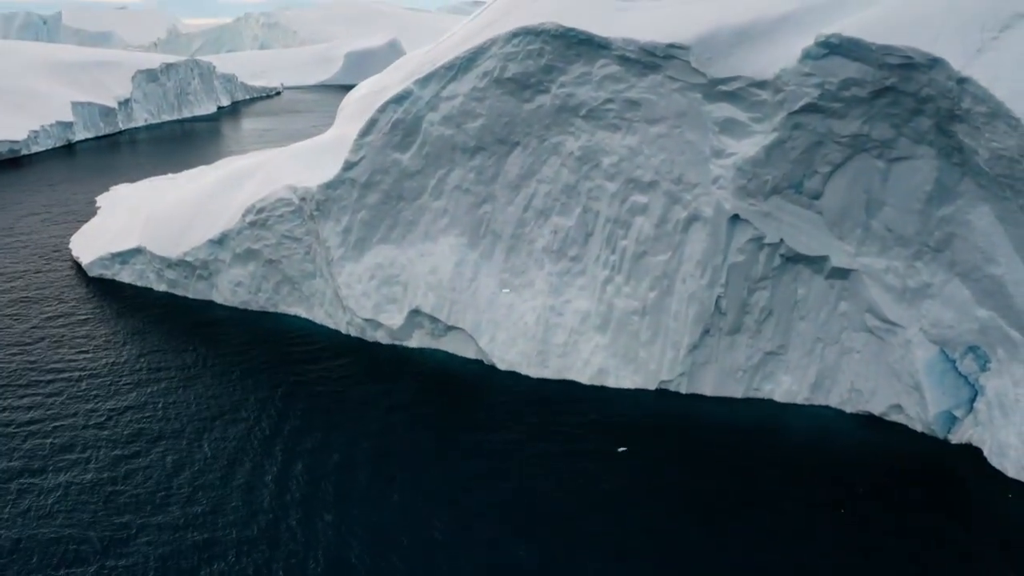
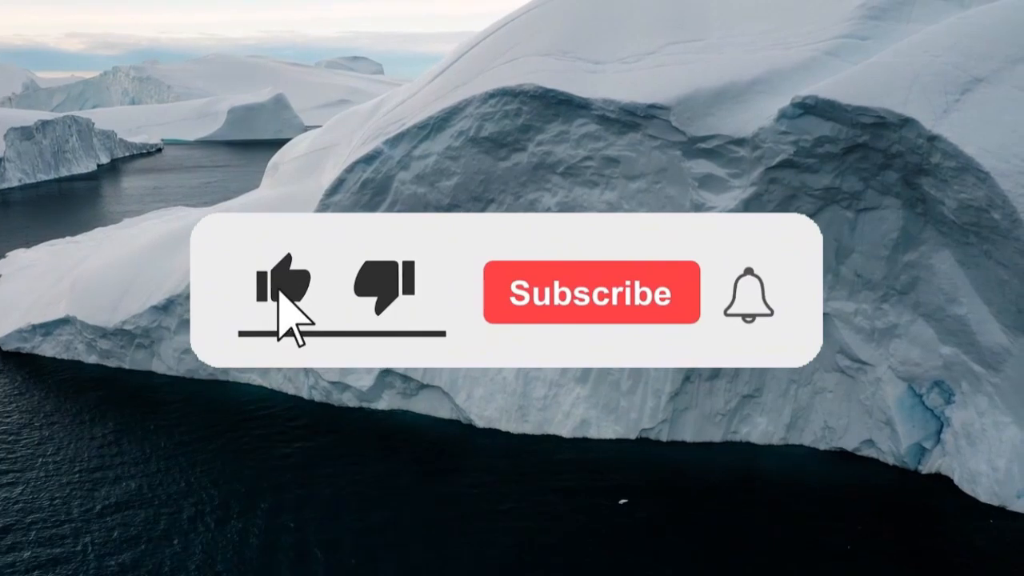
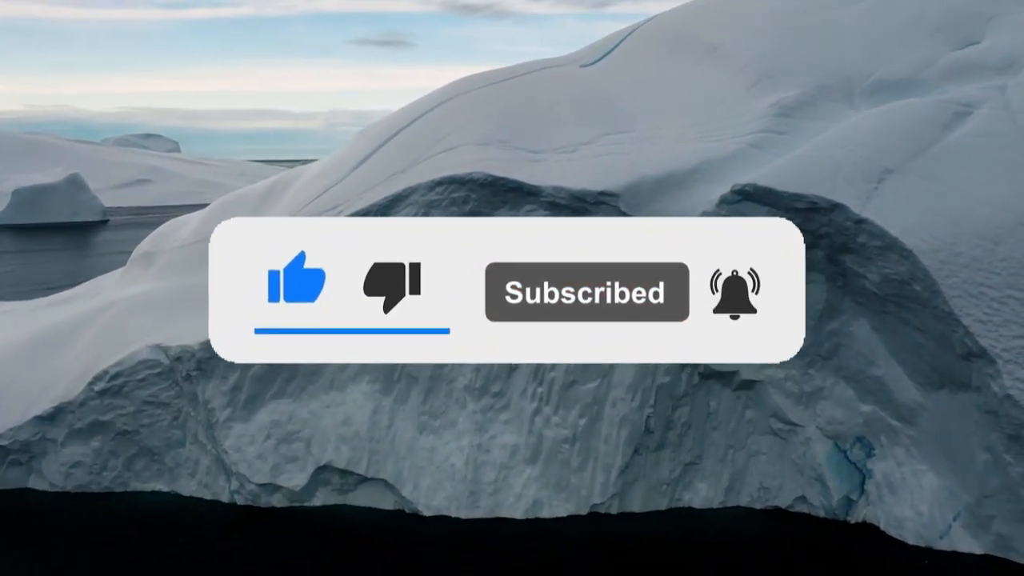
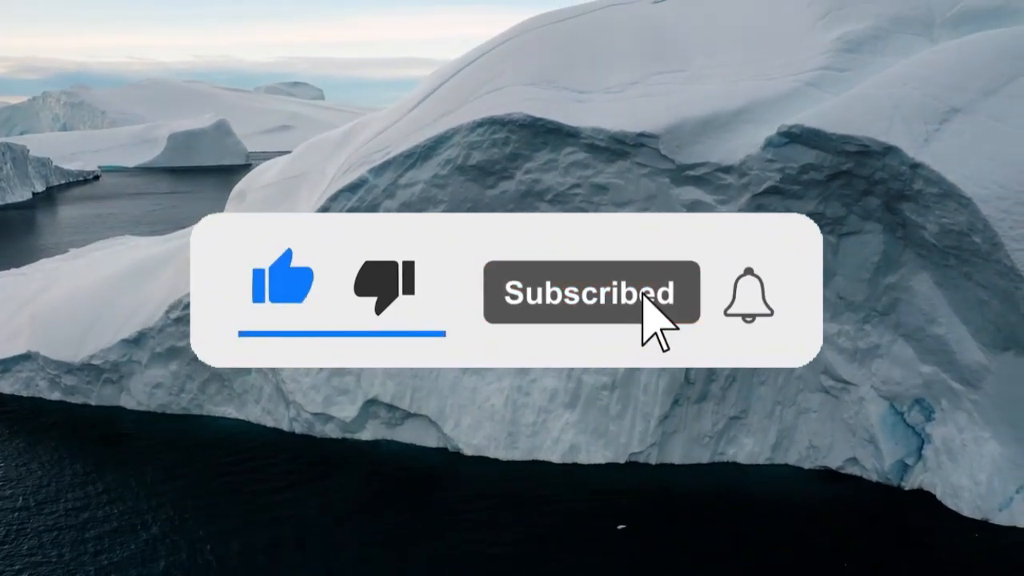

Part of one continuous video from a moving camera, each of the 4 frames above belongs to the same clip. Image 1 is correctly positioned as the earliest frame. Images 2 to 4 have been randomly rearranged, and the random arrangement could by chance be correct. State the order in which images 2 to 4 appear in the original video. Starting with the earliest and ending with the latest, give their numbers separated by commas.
2, 4, 3
